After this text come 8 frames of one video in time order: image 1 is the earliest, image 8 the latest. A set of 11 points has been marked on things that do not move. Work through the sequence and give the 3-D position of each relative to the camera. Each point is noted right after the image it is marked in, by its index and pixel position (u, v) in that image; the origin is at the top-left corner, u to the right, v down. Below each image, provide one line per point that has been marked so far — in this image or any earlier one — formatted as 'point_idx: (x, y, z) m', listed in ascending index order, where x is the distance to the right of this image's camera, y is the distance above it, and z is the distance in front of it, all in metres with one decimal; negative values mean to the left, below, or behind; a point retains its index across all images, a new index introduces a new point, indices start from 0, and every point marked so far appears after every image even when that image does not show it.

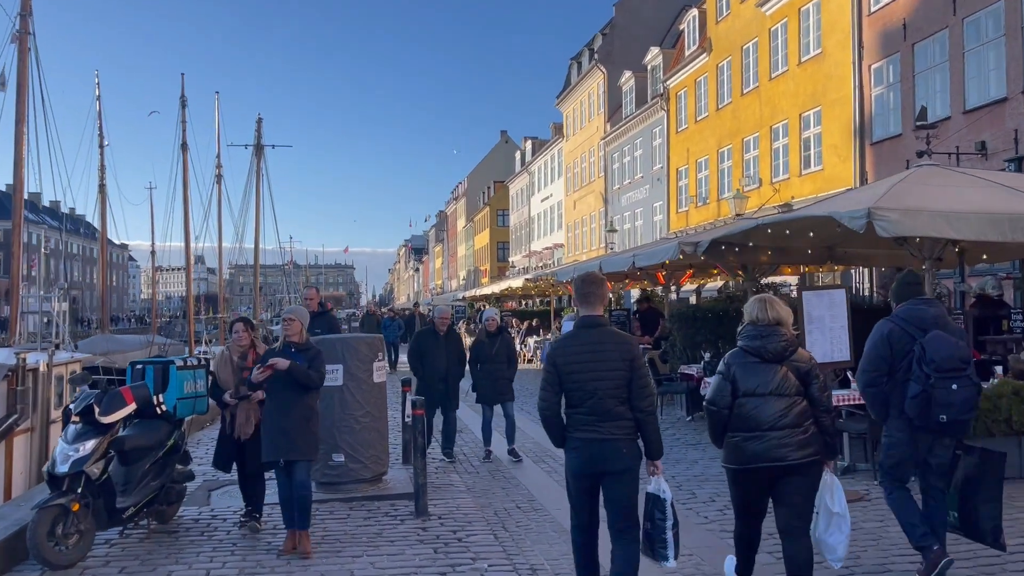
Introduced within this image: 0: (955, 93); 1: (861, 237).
0: (+9.5, +4.2, +18.0) m
1: (+5.5, +0.8, +13.1) m
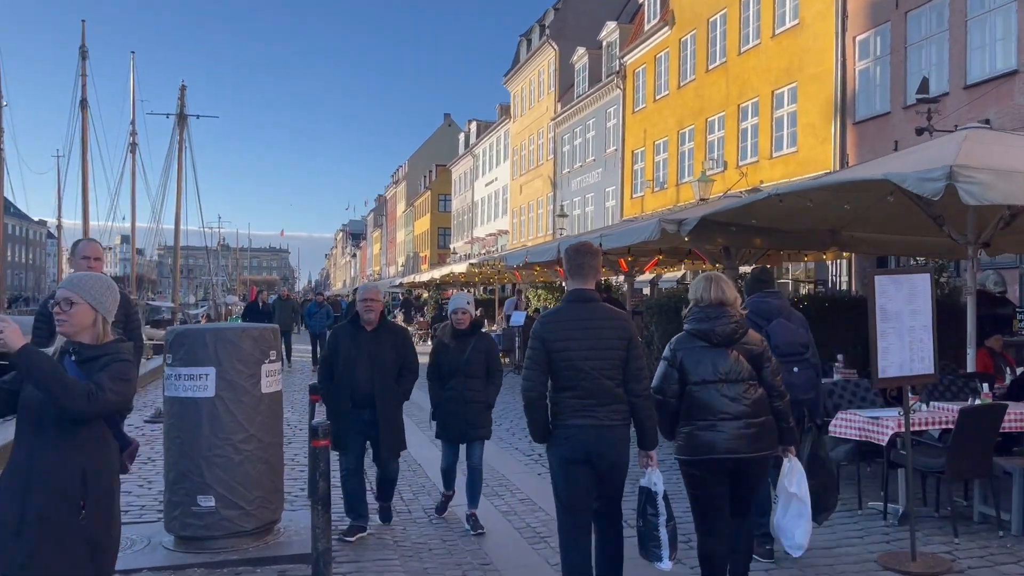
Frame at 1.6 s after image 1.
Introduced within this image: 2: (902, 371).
0: (+8.6, +4.3, +16.1) m
1: (+4.8, +0.9, +11.0) m
2: (+2.6, -0.6, +5.5) m
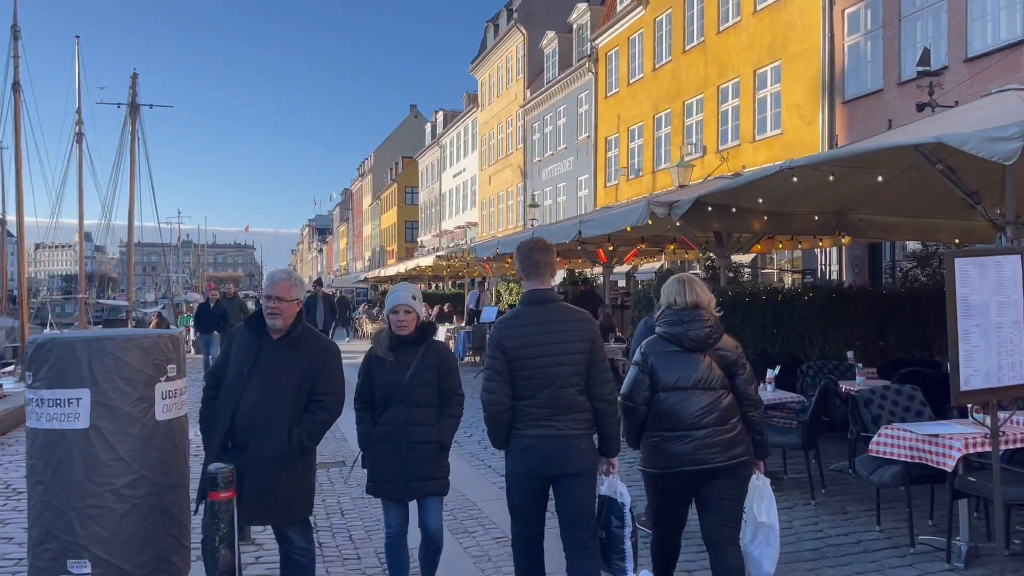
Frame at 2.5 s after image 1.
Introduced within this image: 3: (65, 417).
0: (+8.0, +4.5, +15.0) m
1: (+4.5, +1.1, +9.8) m
2: (+2.4, -0.5, +4.3) m
3: (-2.3, -0.7, +4.3) m
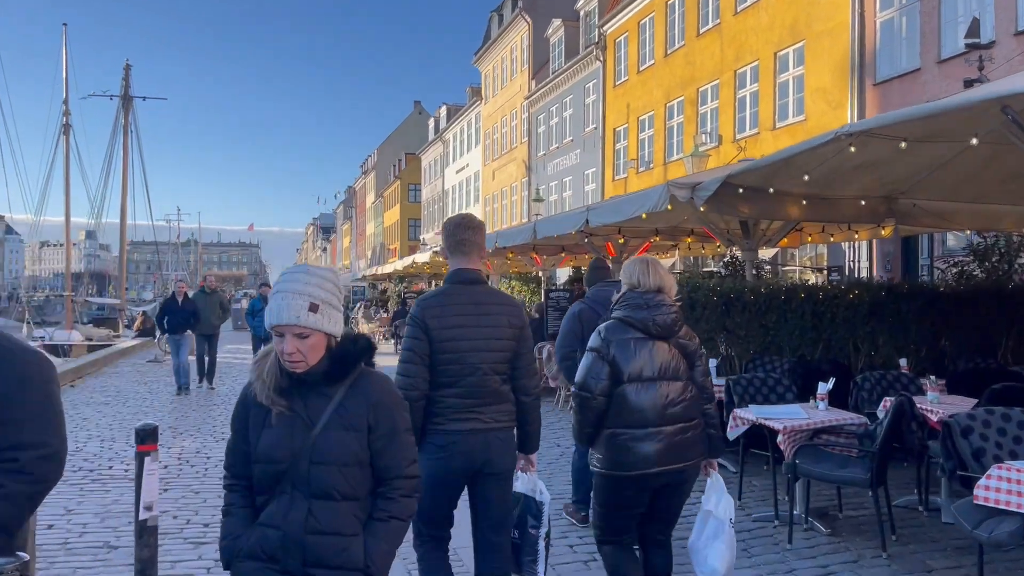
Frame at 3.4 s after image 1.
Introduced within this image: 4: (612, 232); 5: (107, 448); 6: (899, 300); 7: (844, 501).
0: (+8.0, +4.6, +13.6) m
1: (+4.4, +1.1, +8.4) m
2: (+2.4, -0.4, +2.8) m
3: (-2.4, -0.6, +2.9) m
4: (+1.6, +0.9, +13.1) m
5: (-4.6, -1.8, +9.4) m
6: (+4.1, -0.1, +8.8) m
7: (+2.6, -1.6, +6.5) m
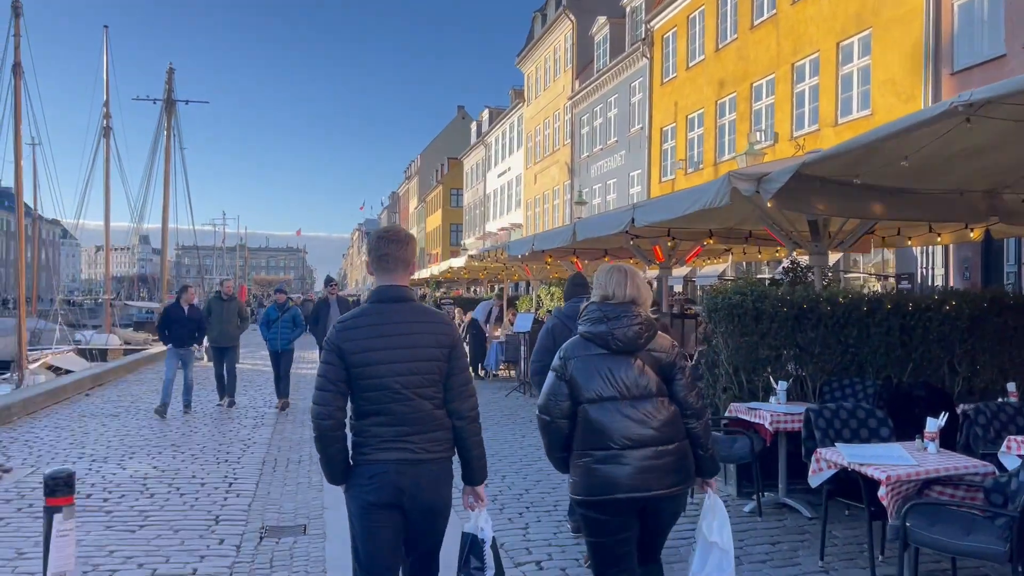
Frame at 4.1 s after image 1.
0: (+8.6, +4.4, +12.0) m
1: (+4.7, +1.0, +7.0) m
2: (+2.4, -0.5, +1.5) m
3: (-2.4, -0.6, +1.9) m
4: (+2.1, +0.8, +11.9) m
5: (-4.3, -1.8, +8.5) m
6: (+4.4, -0.2, +7.4) m
7: (+2.8, -1.7, +5.2) m
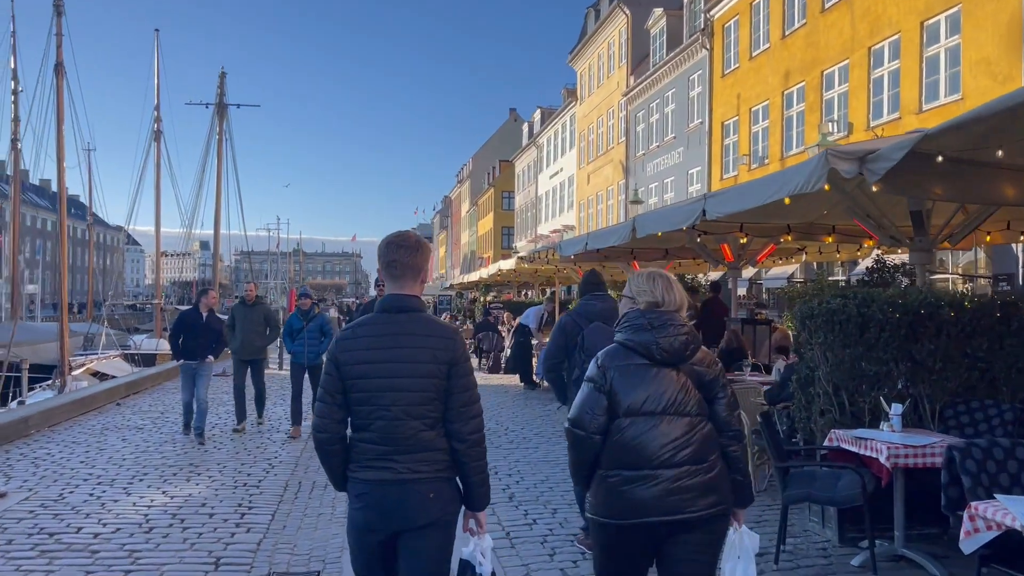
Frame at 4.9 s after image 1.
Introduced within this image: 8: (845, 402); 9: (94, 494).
0: (+9.2, +4.4, +10.3) m
1: (+5.1, +1.0, +5.6) m
2: (+2.4, -0.5, +0.3) m
3: (-2.4, -0.6, +0.9) m
4: (+2.8, +0.7, +10.6) m
5: (-3.8, -1.9, +7.6) m
6: (+4.8, -0.2, +6.0) m
7: (+3.0, -1.7, +3.8) m
8: (+2.4, -0.8, +6.1) m
9: (-3.8, -1.9, +7.6) m
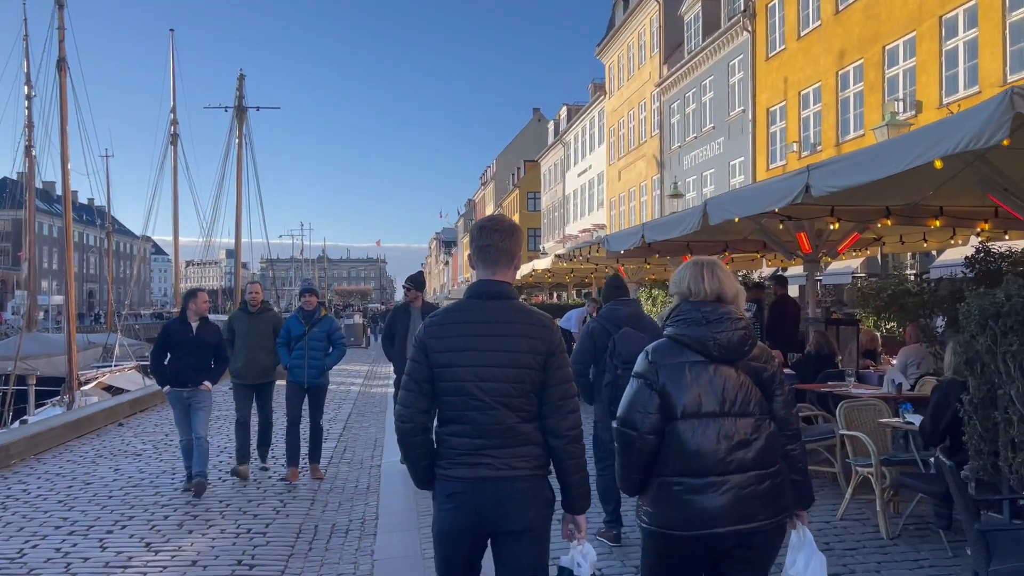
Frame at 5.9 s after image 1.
0: (+9.7, +4.5, +8.5) m
1: (+5.4, +1.1, +3.9) m
2: (+2.6, -0.4, -1.3) m
3: (-2.1, -0.6, -0.6) m
4: (+3.3, +0.8, +9.0) m
5: (-3.3, -1.9, +6.2) m
6: (+5.2, -0.1, +4.3) m
7: (+3.4, -1.6, +2.2) m
8: (+2.8, -0.8, +4.4) m
9: (-3.3, -1.9, +6.1) m
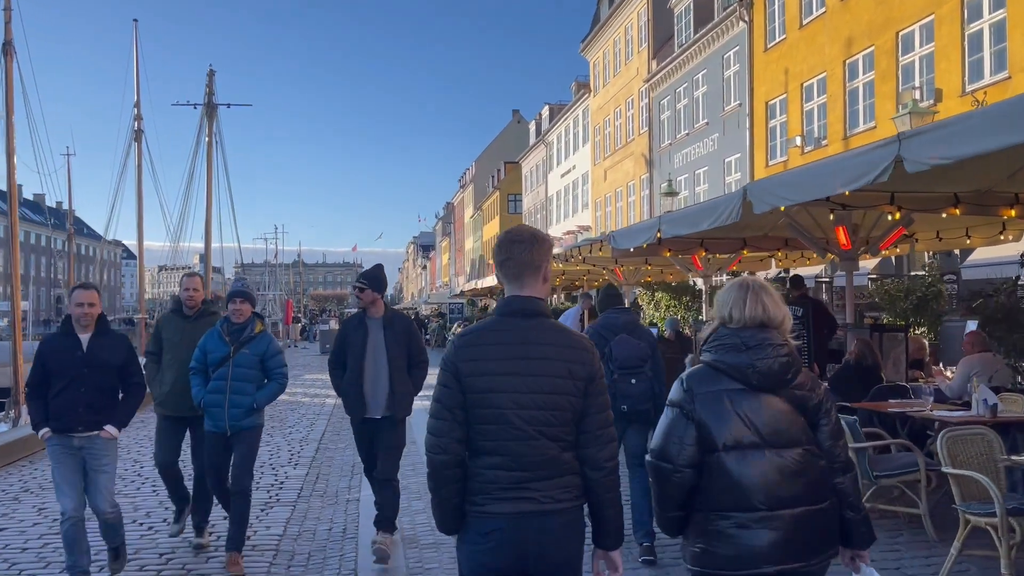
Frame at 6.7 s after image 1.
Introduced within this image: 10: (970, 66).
0: (+9.7, +4.6, +7.4) m
1: (+5.6, +1.1, +2.6) m
2: (+2.9, -0.3, -2.7) m
3: (-1.8, -0.6, -2.0) m
4: (+3.4, +0.8, +7.7) m
5: (-3.2, -1.9, +4.6) m
6: (+5.3, -0.1, +3.1) m
7: (+3.6, -1.6, +0.9) m
8: (+3.0, -0.7, +3.1) m
9: (-3.2, -1.9, +4.6) m
10: (+8.4, +4.1, +15.3) m
